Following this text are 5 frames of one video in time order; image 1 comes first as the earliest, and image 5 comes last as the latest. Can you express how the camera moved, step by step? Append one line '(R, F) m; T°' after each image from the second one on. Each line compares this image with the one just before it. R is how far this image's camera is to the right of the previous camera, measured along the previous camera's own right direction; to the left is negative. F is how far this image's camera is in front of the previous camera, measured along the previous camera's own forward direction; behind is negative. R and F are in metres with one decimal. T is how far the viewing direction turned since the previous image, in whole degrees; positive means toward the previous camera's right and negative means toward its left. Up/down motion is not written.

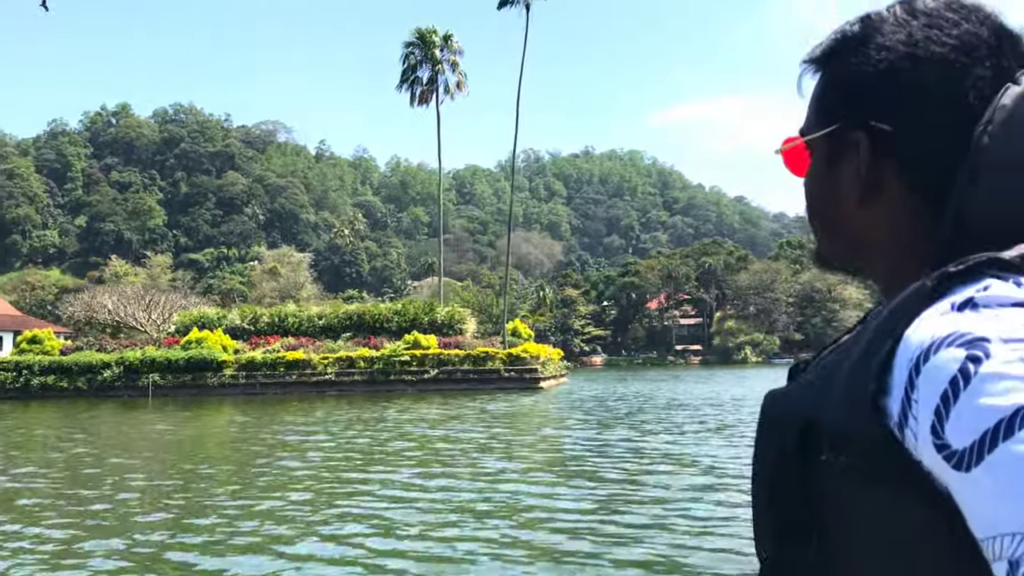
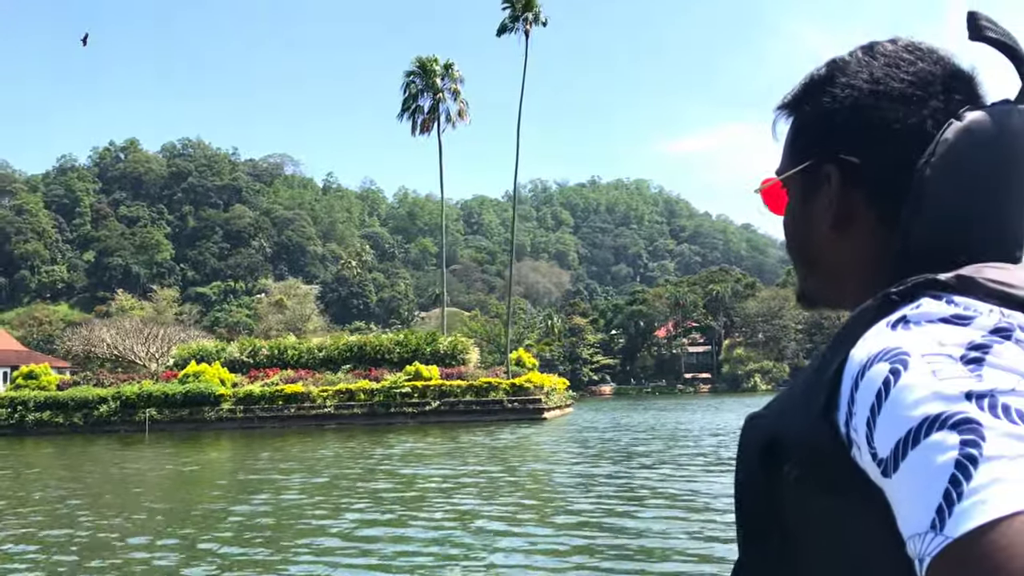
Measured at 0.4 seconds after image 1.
(+0.1, +0.2) m; -1°
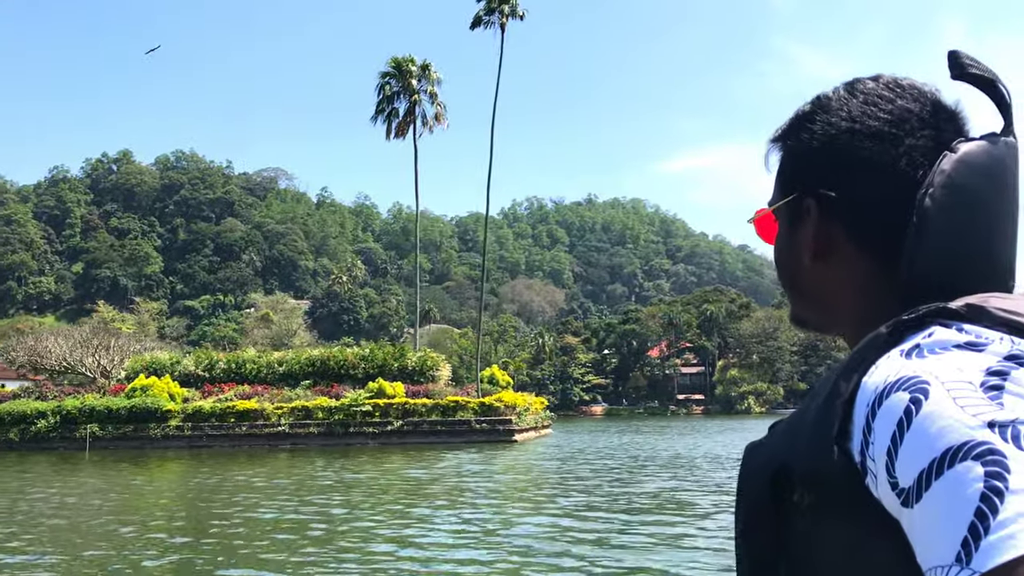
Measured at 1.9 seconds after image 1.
(+0.2, +0.5) m; 0°
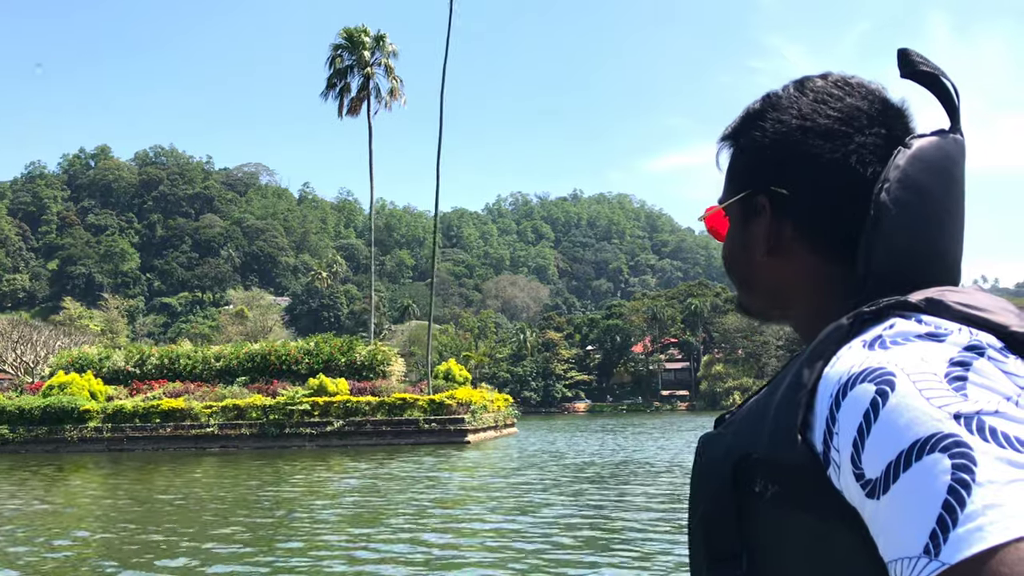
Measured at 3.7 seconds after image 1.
(+0.3, +0.6) m; +1°
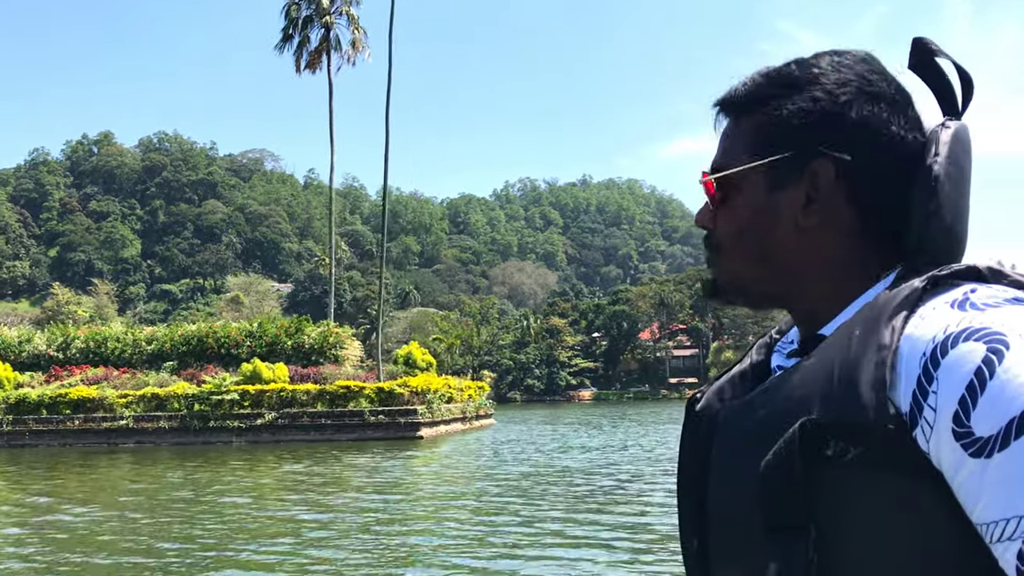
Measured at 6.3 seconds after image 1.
(+0.3, +0.9) m; -1°
